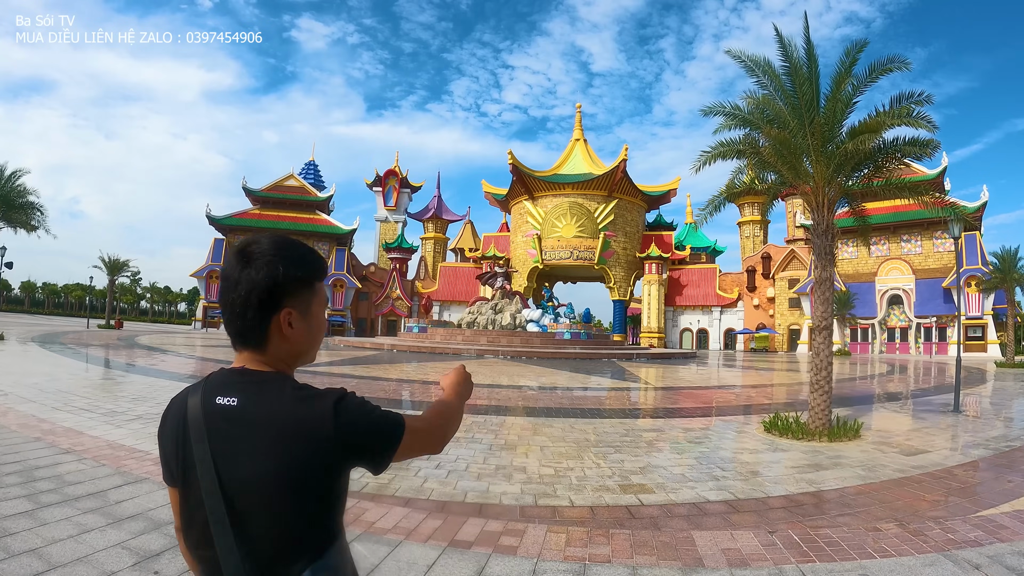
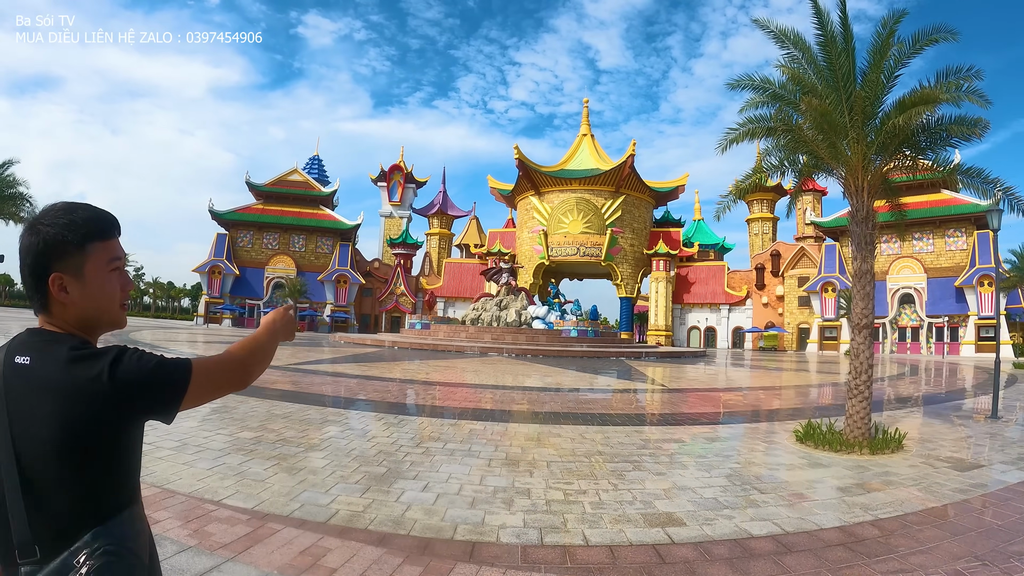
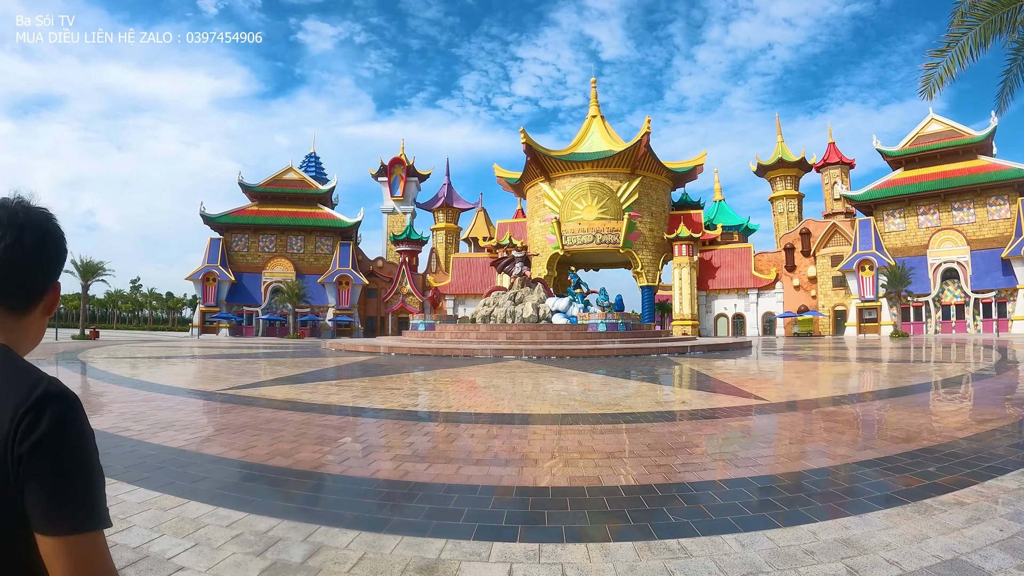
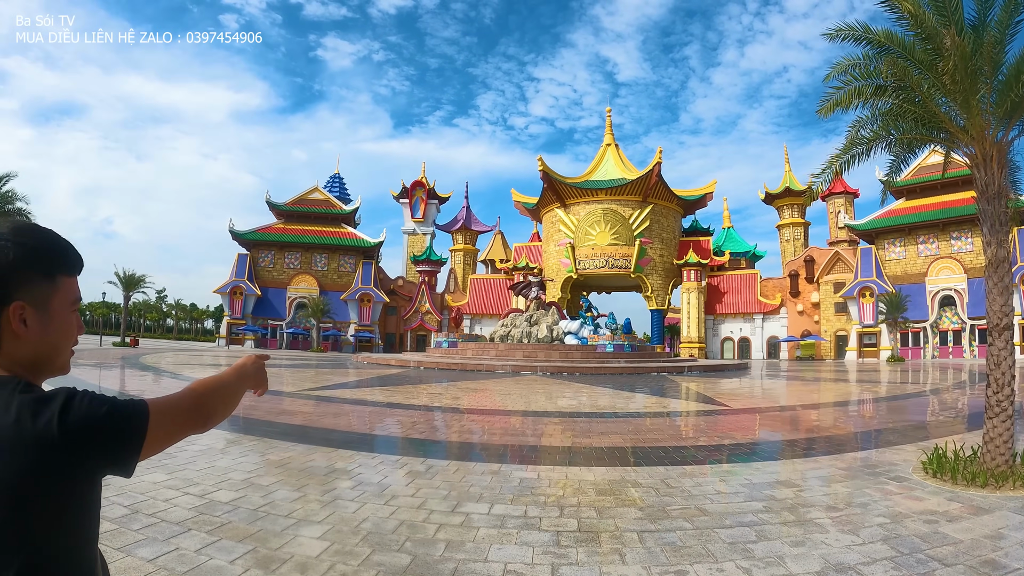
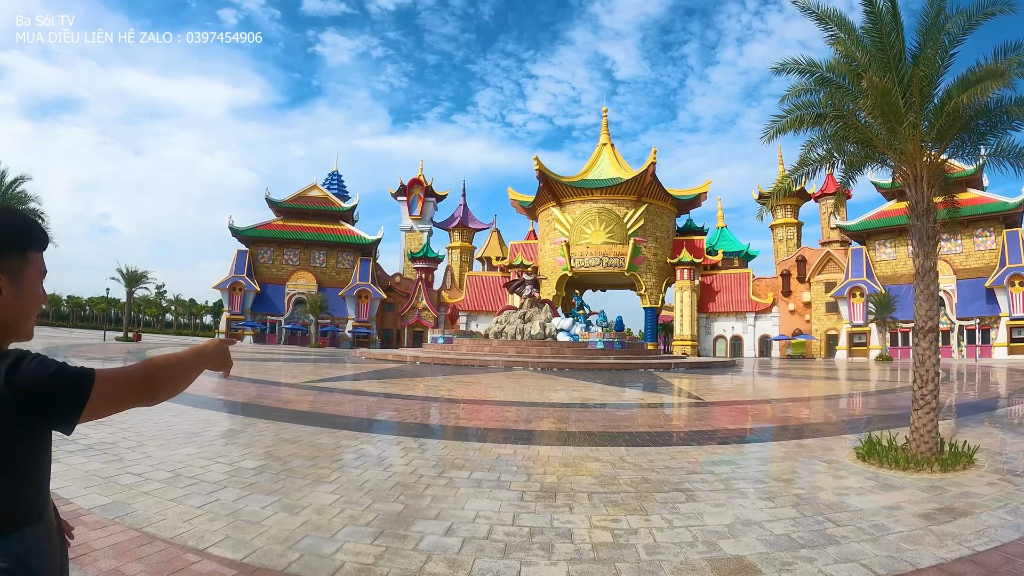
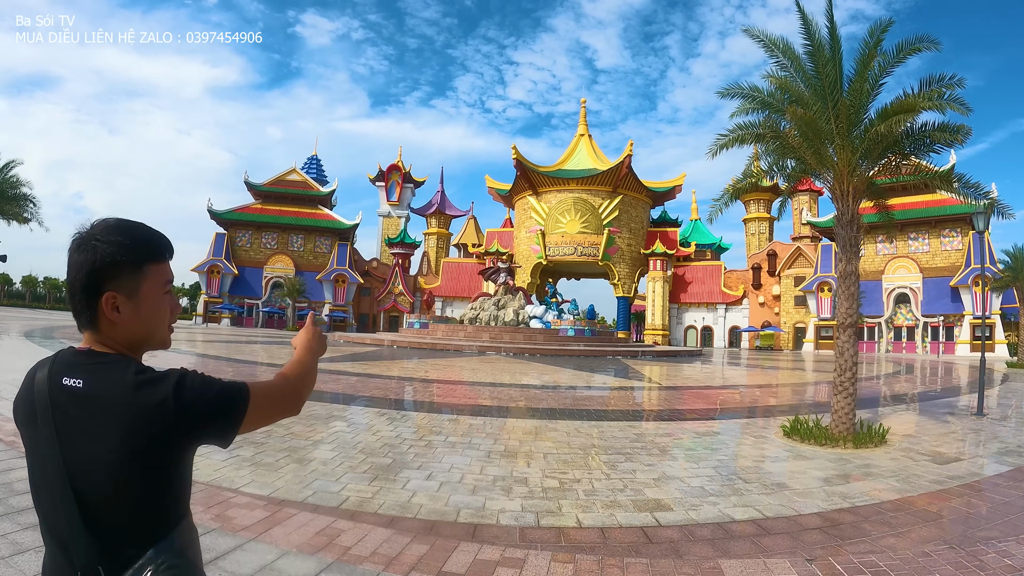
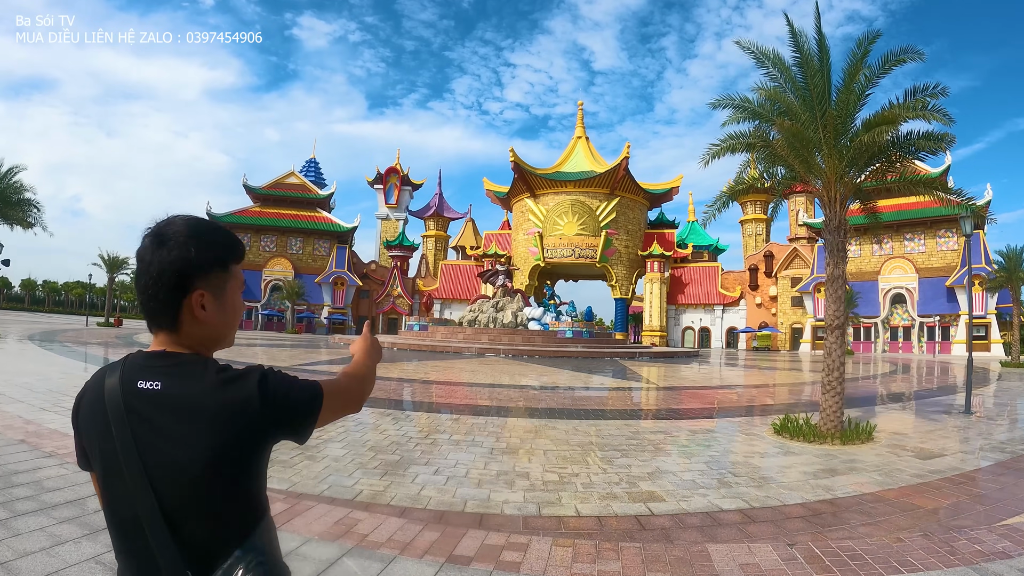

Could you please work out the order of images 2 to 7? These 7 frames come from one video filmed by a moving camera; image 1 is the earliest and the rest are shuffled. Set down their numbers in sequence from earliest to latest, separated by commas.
7, 6, 2, 5, 4, 3
